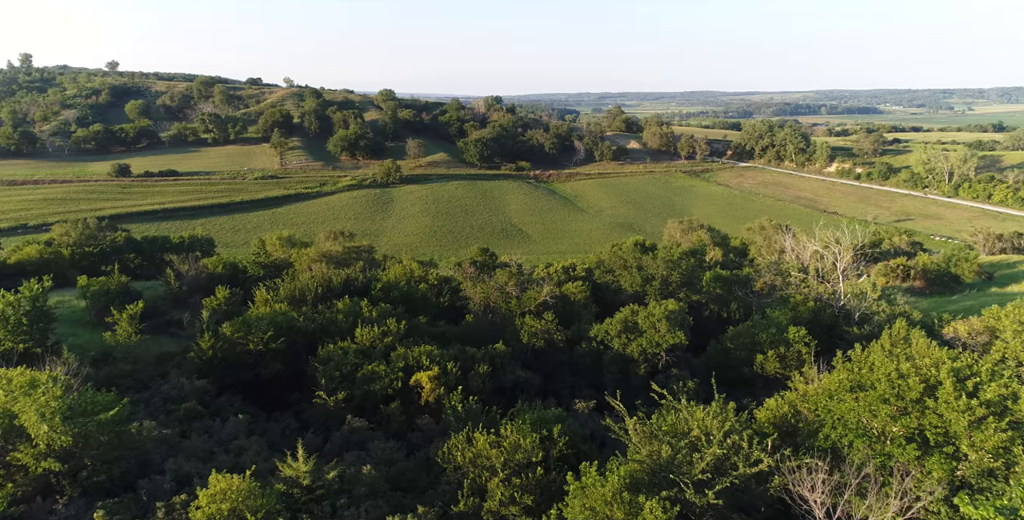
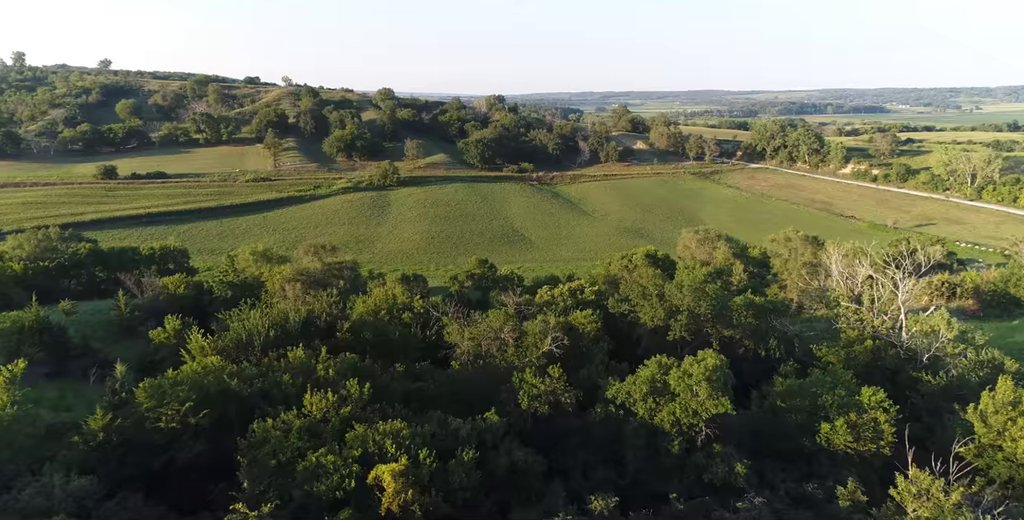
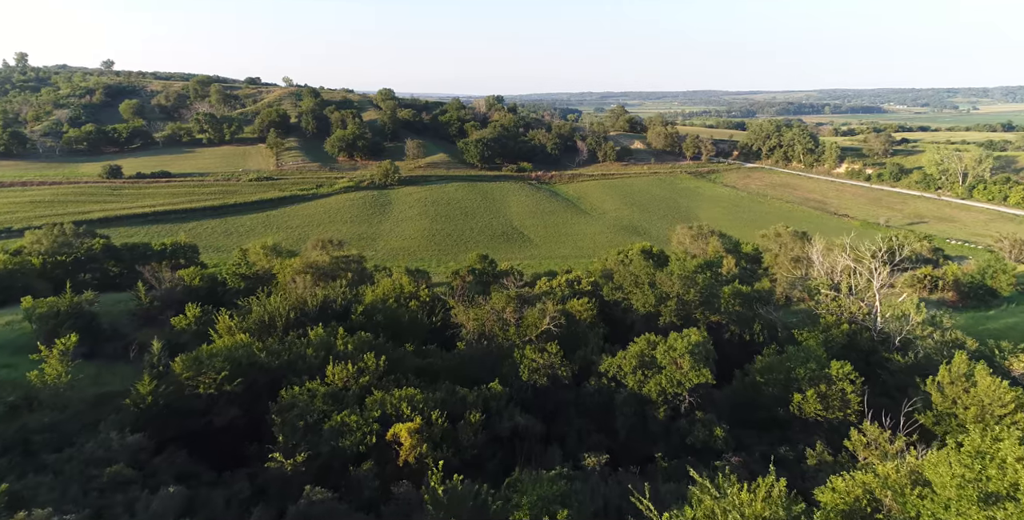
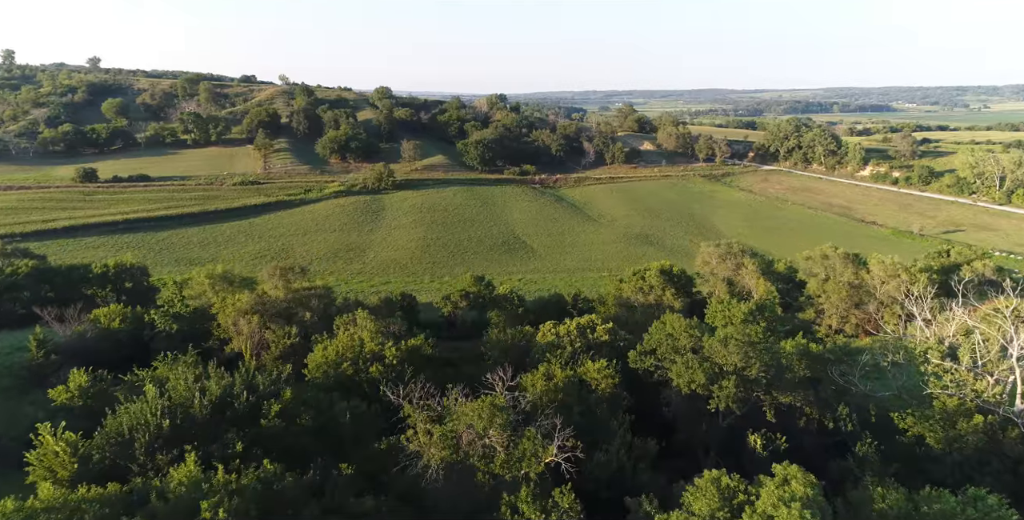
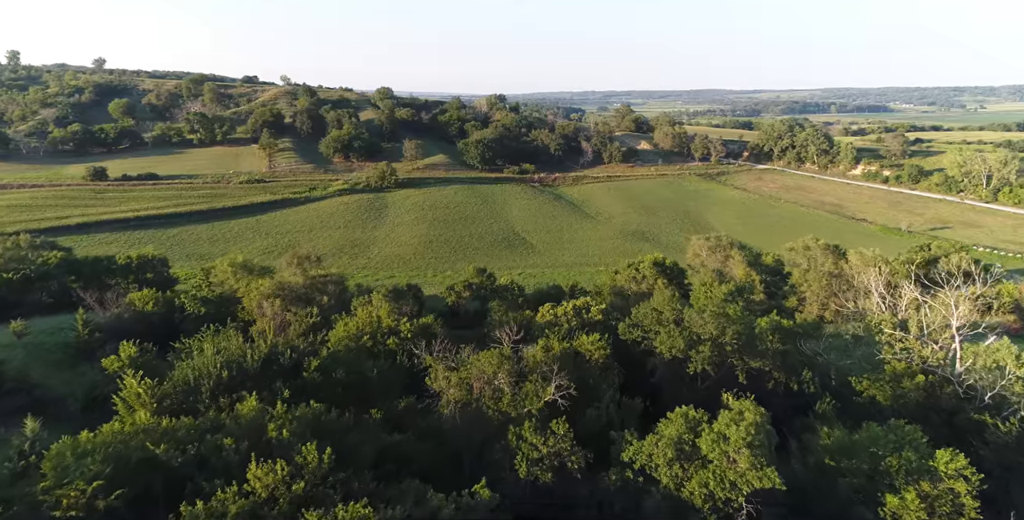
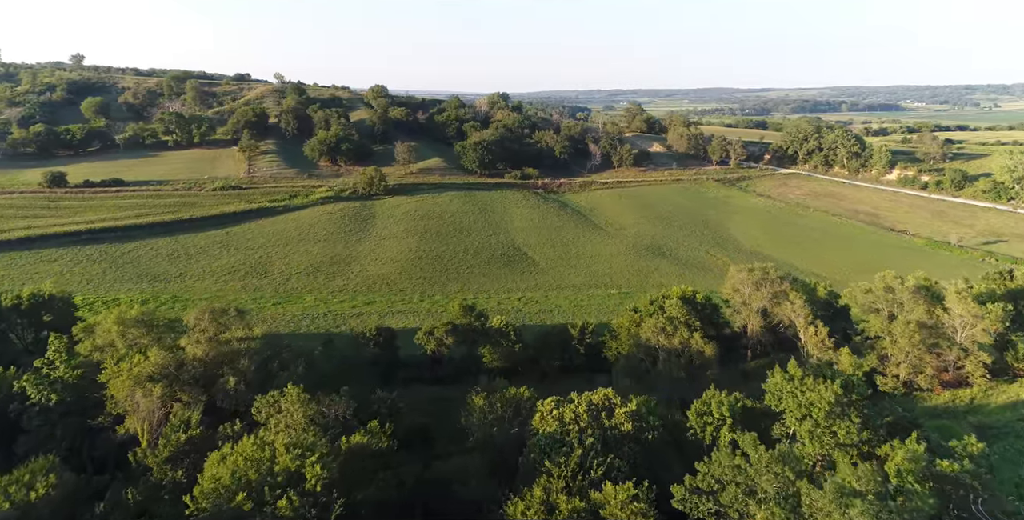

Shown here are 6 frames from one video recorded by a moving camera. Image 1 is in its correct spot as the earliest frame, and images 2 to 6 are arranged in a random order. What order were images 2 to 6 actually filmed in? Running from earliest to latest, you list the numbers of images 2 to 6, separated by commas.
3, 2, 5, 4, 6
